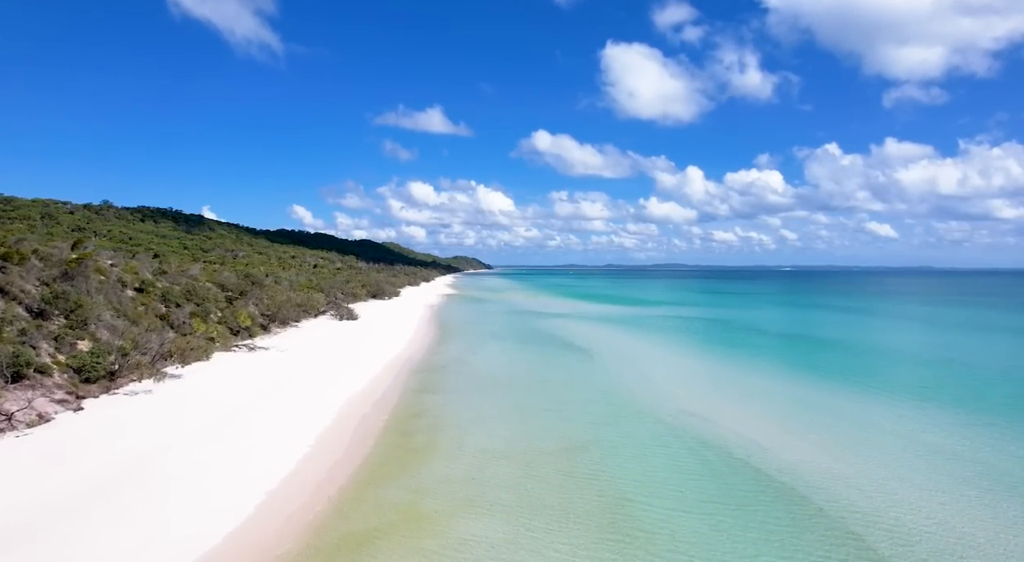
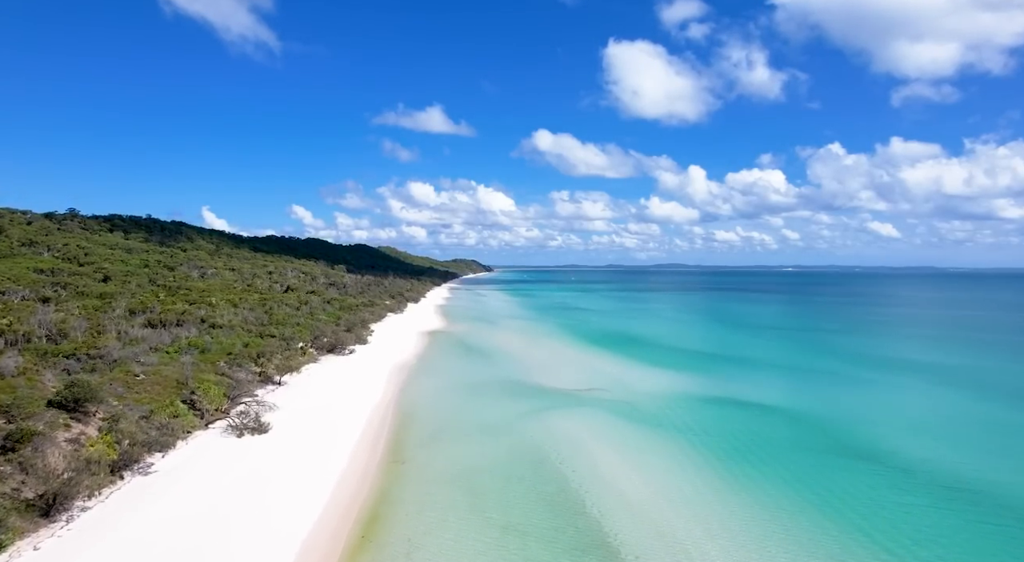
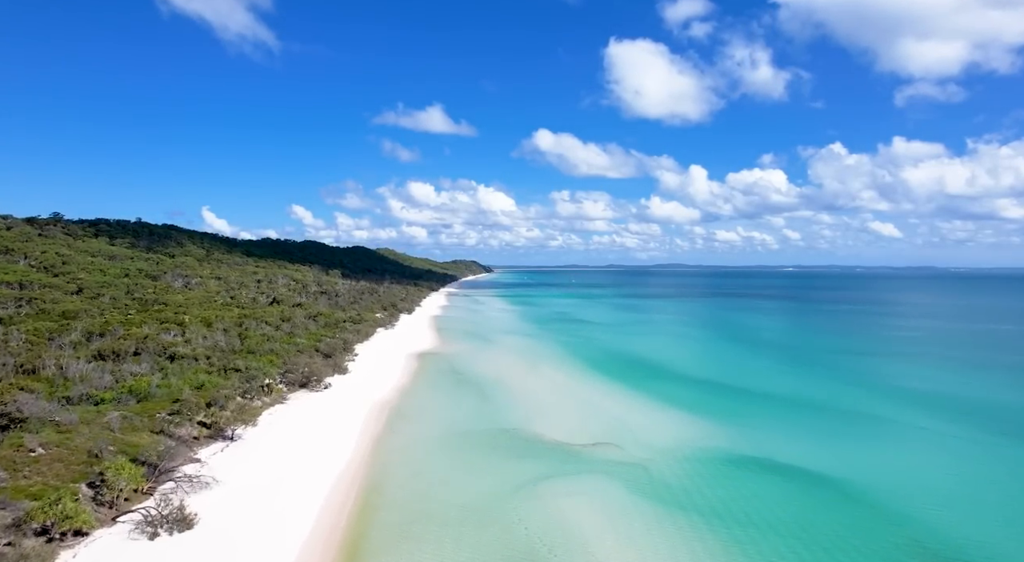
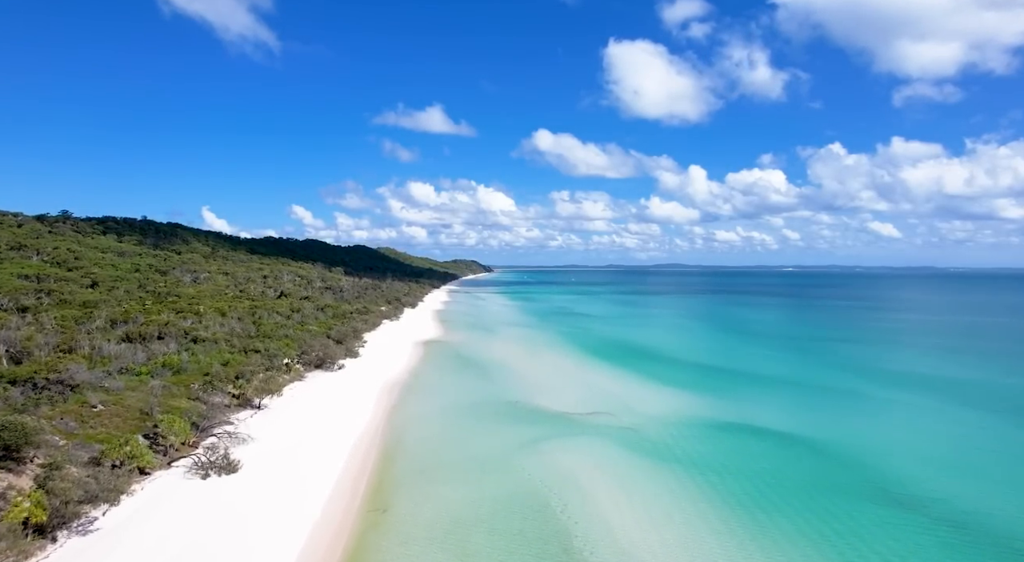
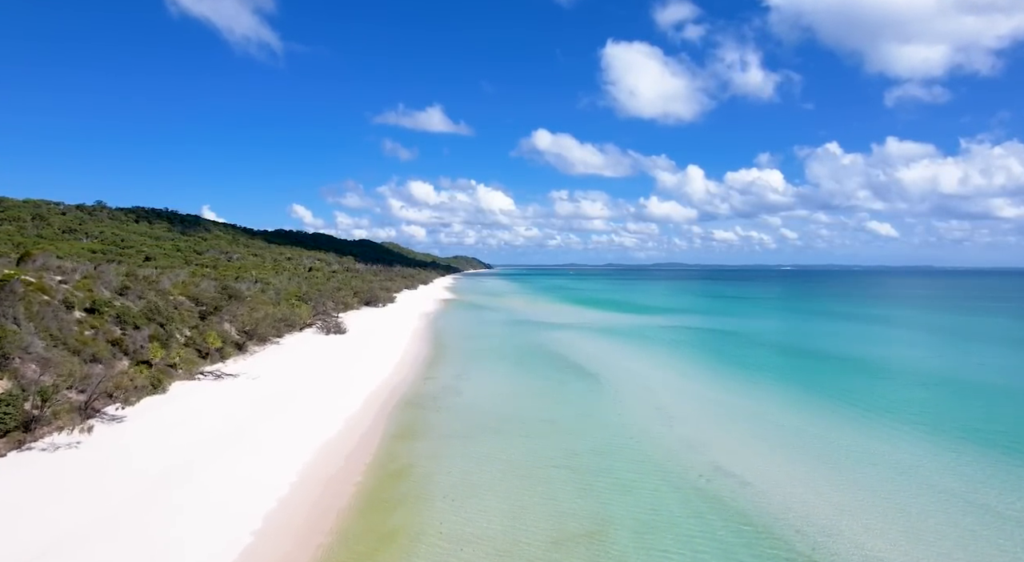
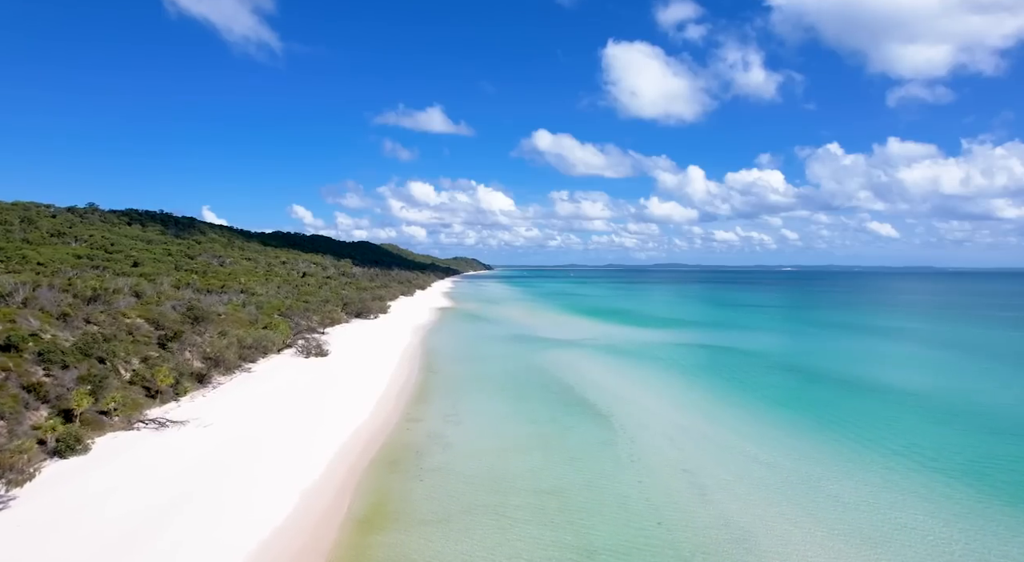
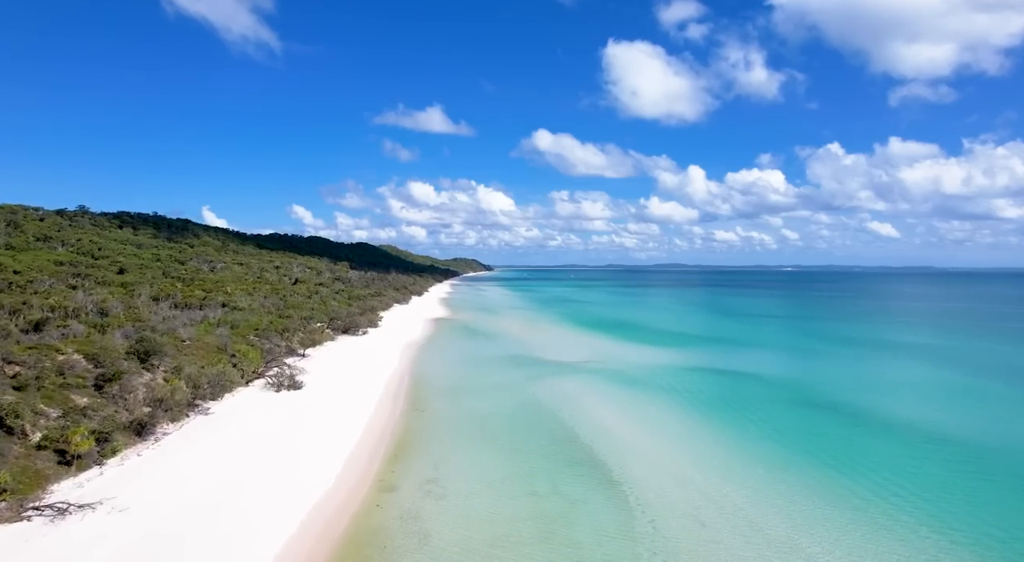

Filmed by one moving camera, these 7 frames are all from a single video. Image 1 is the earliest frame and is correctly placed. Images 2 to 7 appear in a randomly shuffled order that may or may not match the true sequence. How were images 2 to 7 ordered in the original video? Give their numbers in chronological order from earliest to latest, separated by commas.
5, 6, 7, 2, 4, 3
